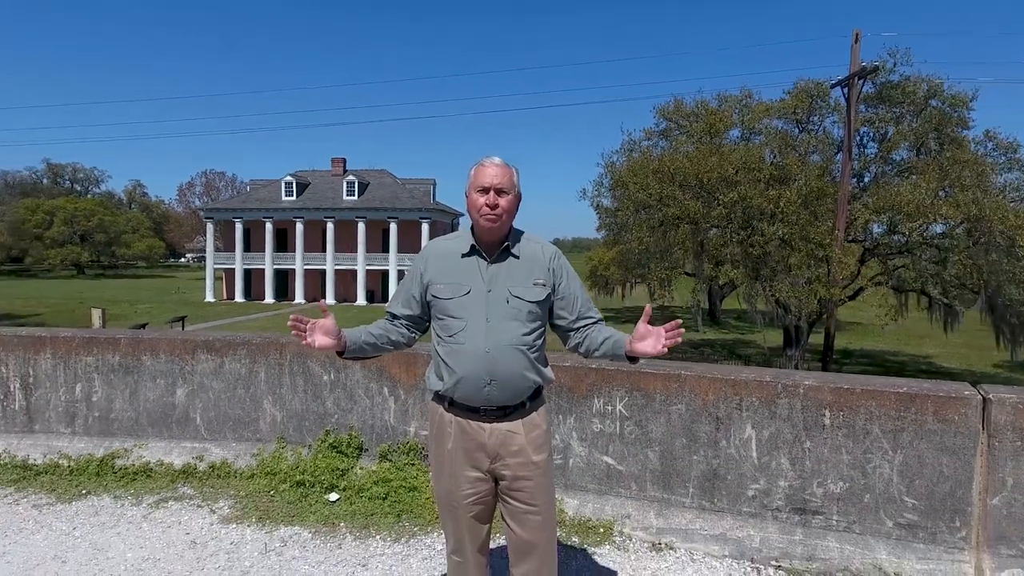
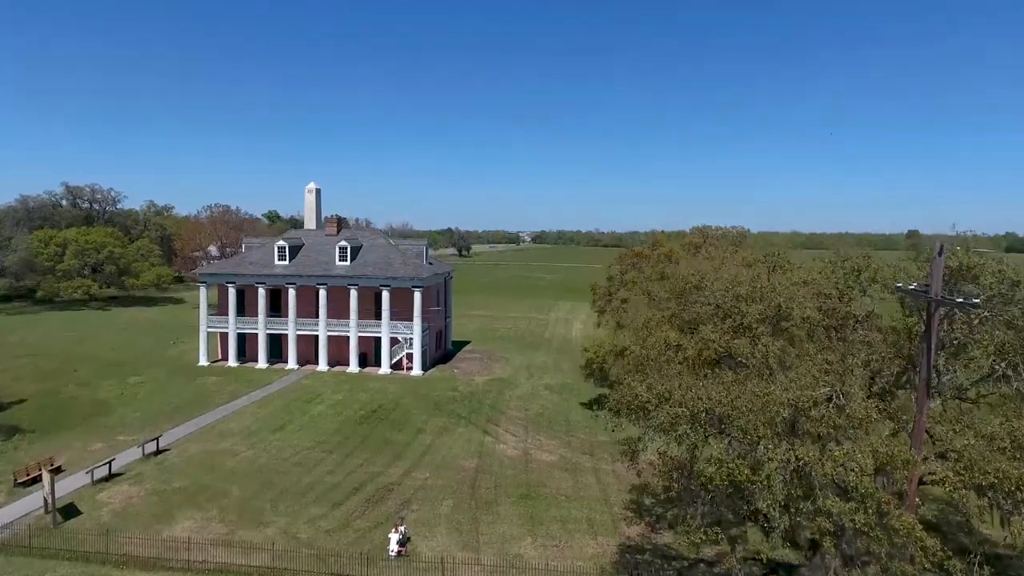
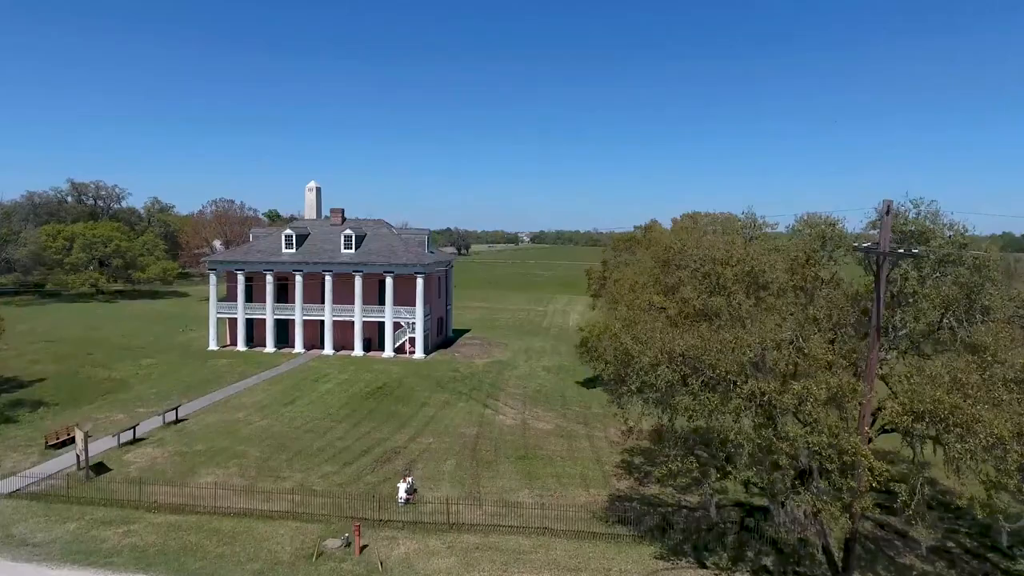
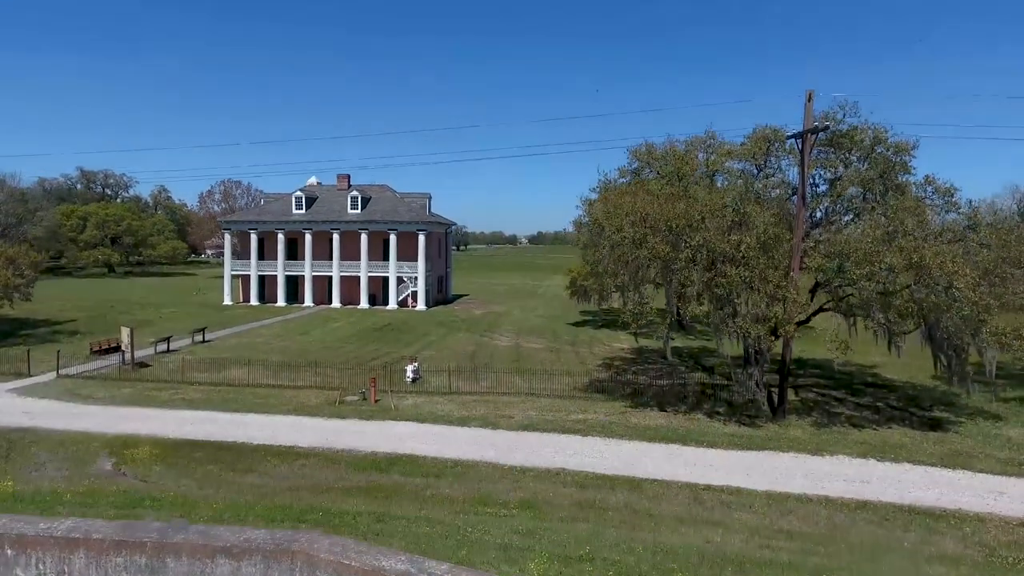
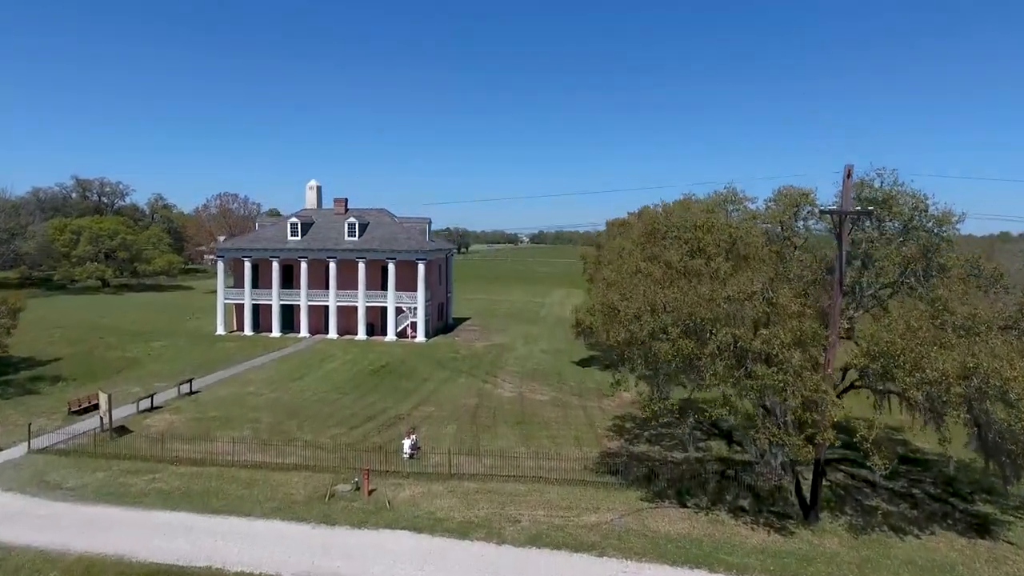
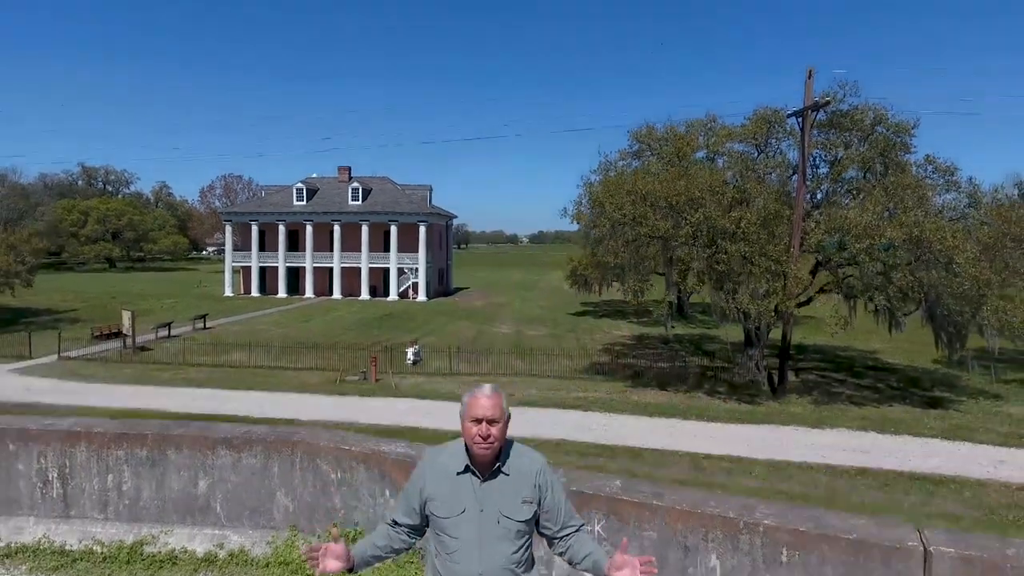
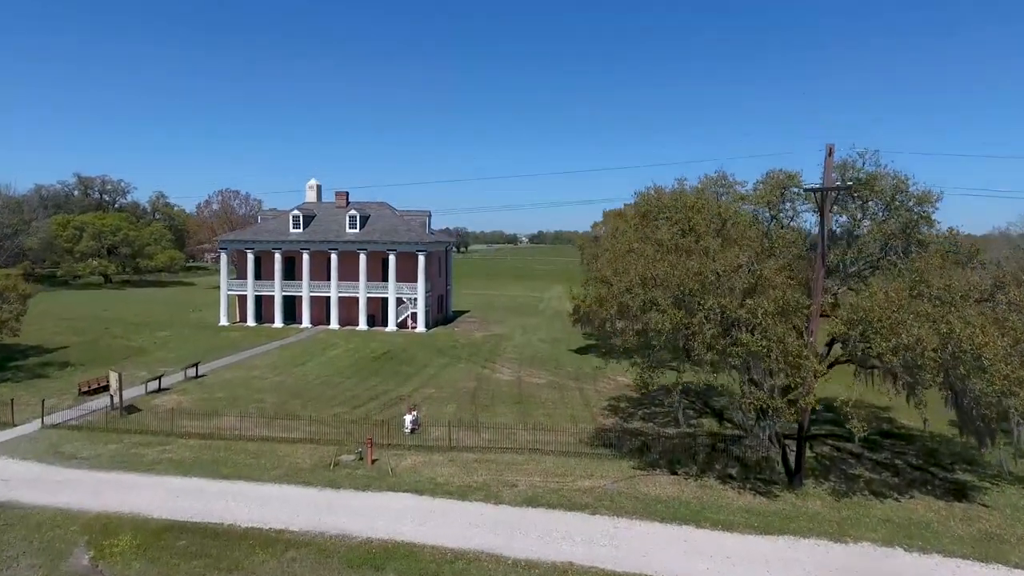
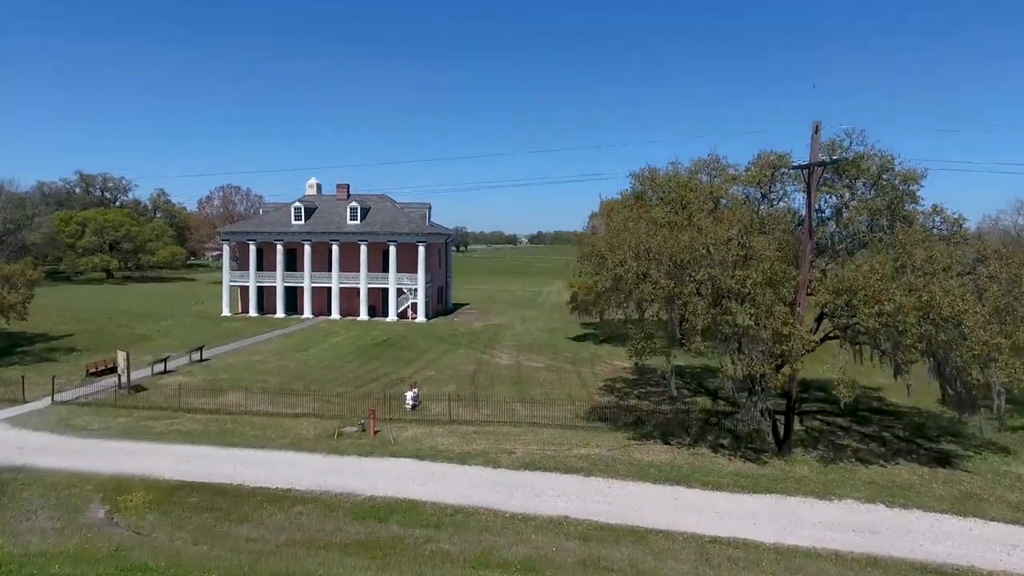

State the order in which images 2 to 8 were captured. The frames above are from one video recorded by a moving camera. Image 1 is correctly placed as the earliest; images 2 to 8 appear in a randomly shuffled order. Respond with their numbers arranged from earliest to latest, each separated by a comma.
6, 4, 8, 7, 5, 3, 2
